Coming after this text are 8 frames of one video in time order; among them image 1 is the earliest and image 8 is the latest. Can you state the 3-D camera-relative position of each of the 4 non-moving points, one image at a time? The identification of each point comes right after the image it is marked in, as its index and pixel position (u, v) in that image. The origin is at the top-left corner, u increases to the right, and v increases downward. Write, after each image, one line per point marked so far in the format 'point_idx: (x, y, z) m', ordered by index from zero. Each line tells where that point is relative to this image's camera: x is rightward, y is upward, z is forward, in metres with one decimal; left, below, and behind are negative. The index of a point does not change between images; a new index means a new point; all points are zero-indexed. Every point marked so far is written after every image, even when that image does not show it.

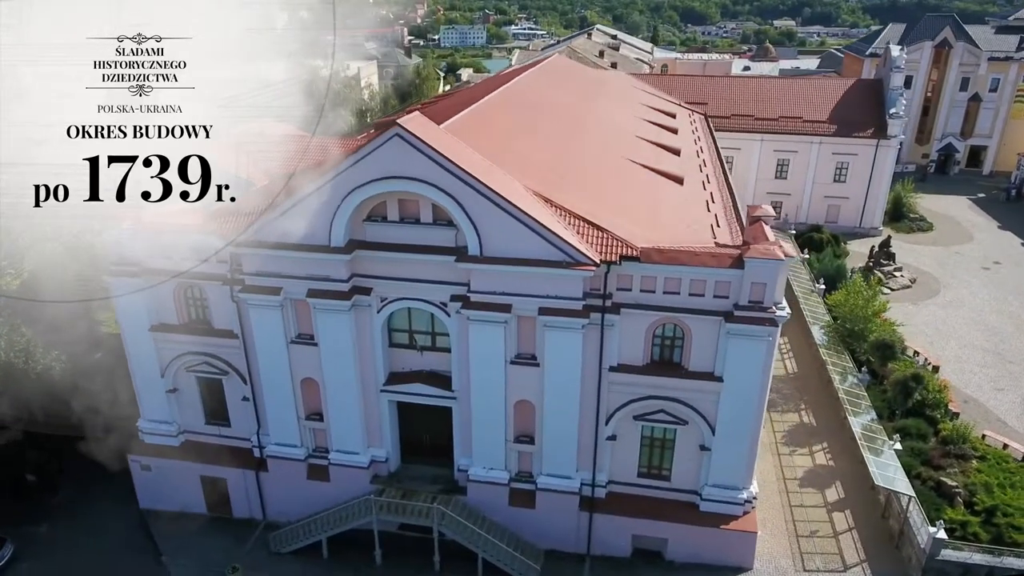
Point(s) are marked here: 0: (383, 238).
0: (-3.5, +1.3, +18.8) m
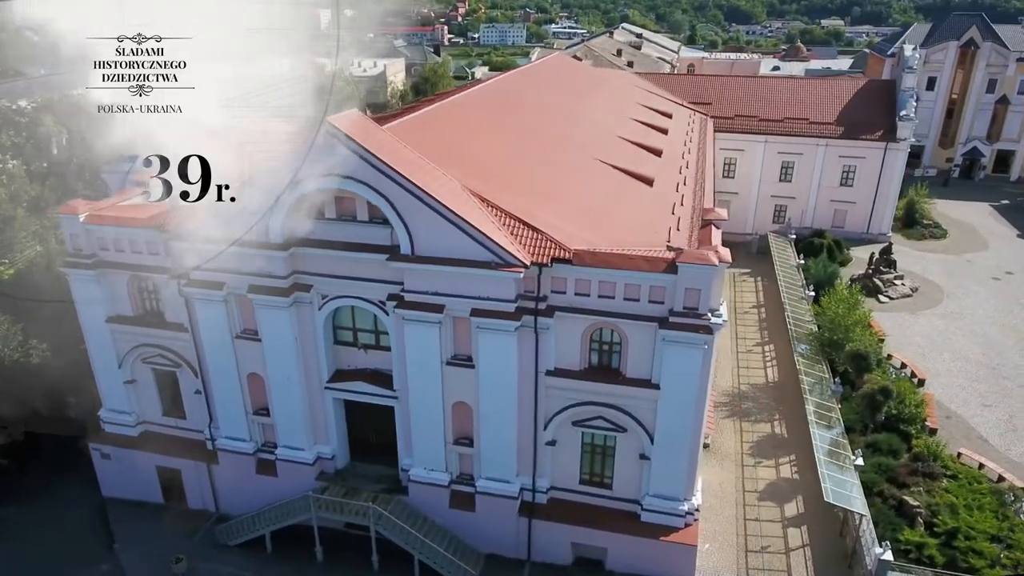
0: (-5.2, +1.4, +18.8) m
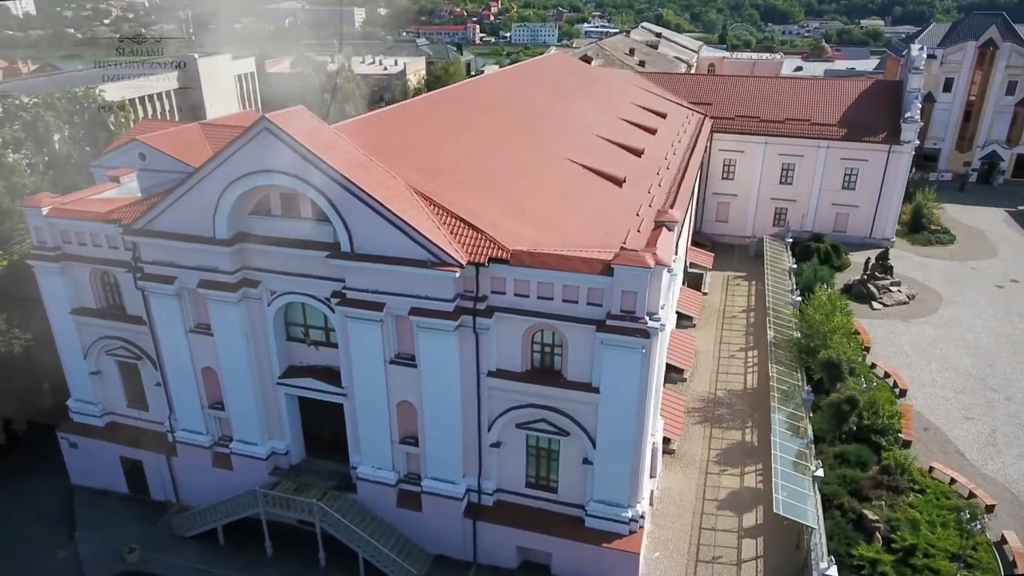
0: (-6.6, +1.5, +18.8) m
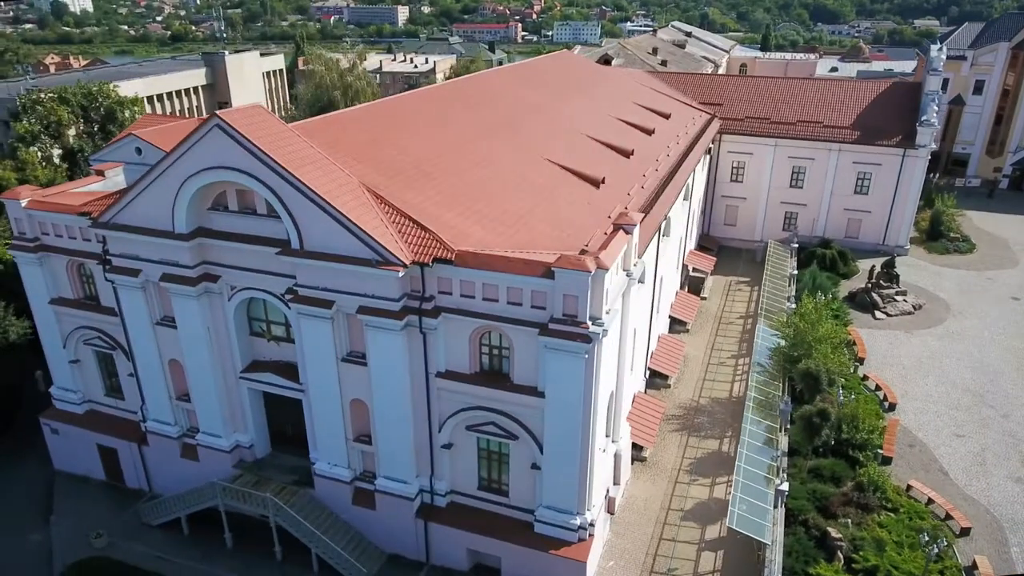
0: (-7.9, +1.7, +19.0) m
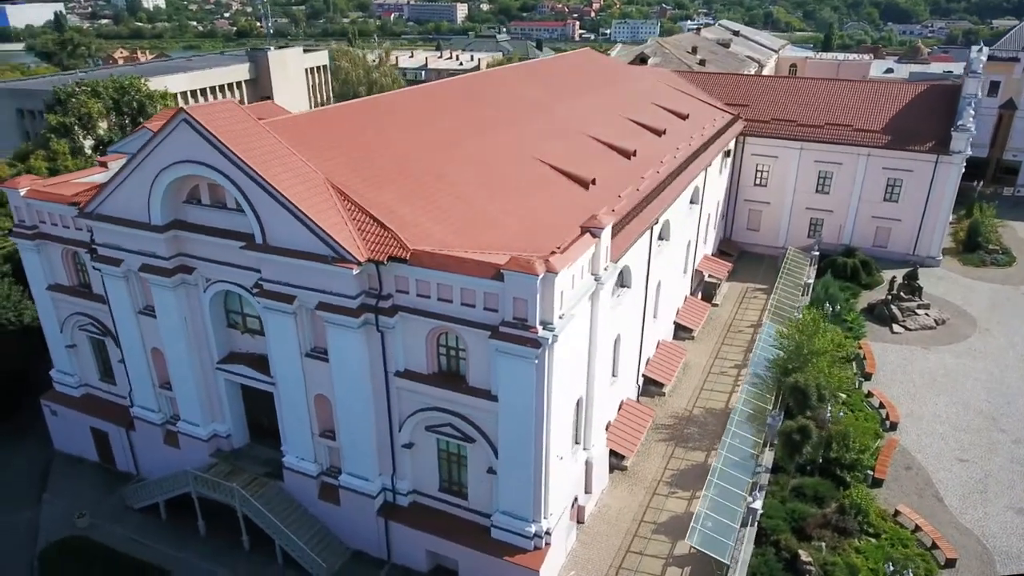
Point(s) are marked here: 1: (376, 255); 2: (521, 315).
0: (-8.7, +1.9, +19.3) m
1: (-3.3, +0.8, +16.9) m
2: (+0.2, -0.6, +15.9) m
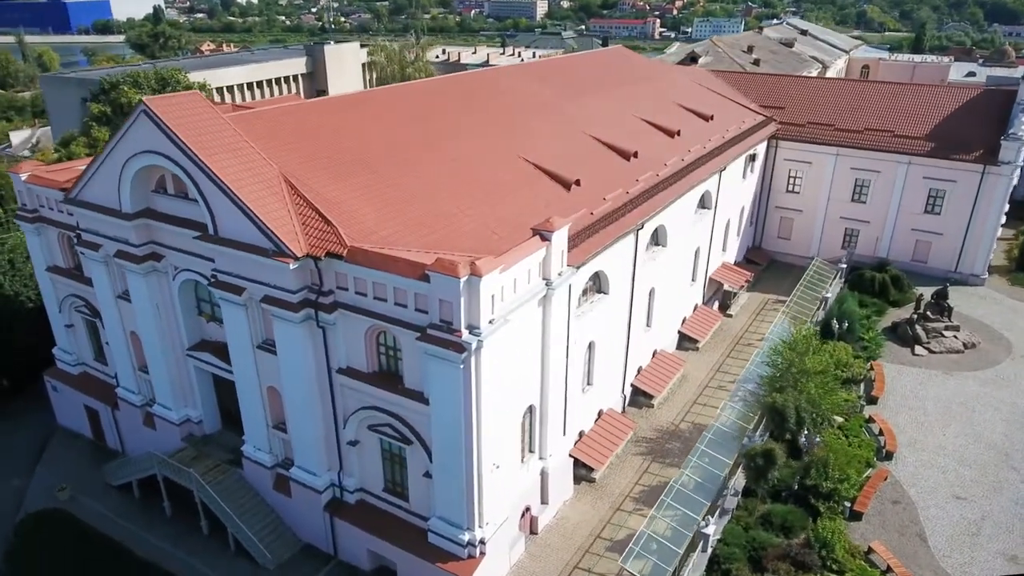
0: (-9.9, +2.2, +19.7) m
1: (-4.8, +0.9, +16.8) m
2: (-1.4, -0.7, +15.5) m
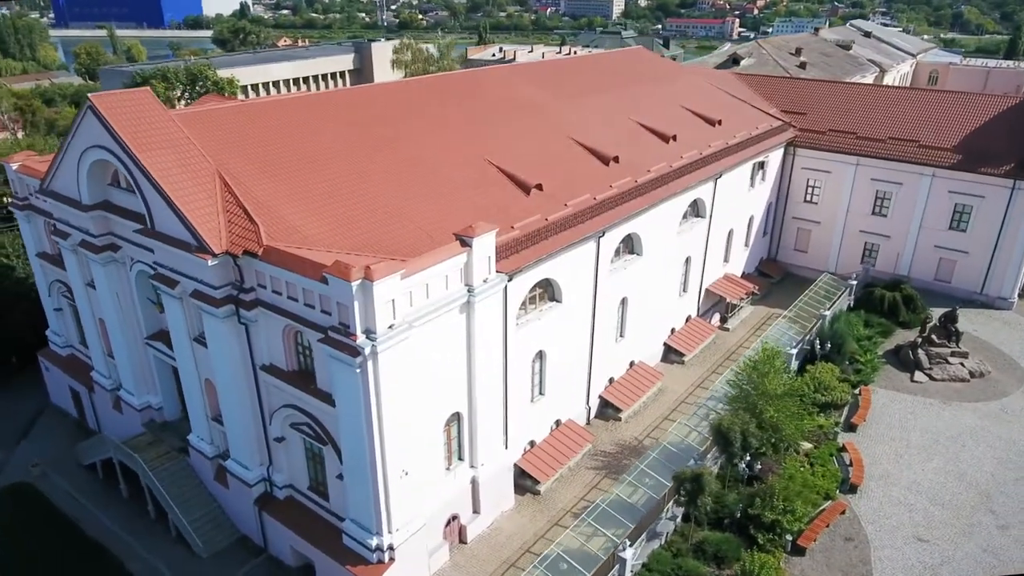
0: (-11.5, +2.5, +20.4) m
1: (-6.8, +1.0, +17.0) m
2: (-3.7, -0.7, +15.4) m
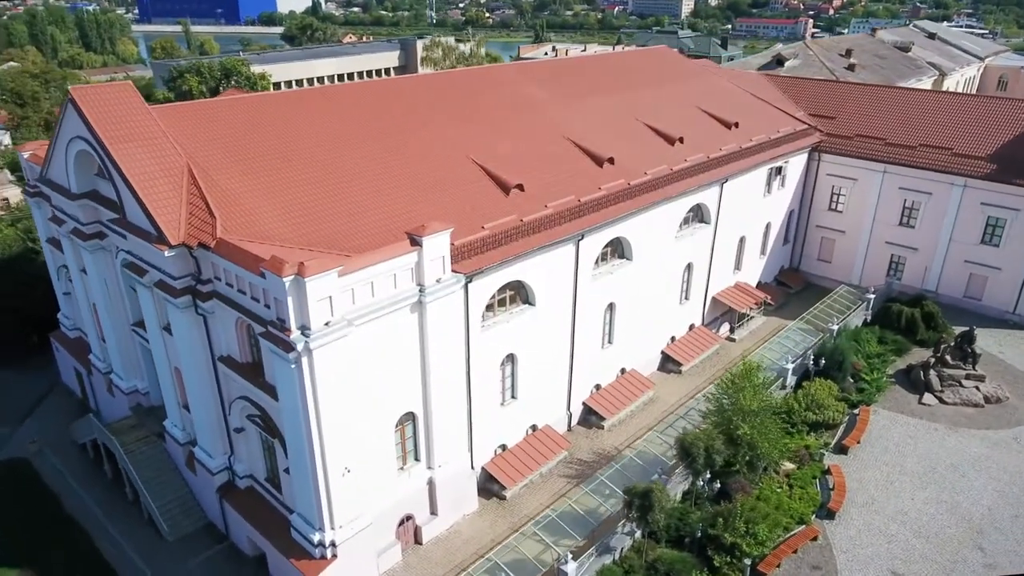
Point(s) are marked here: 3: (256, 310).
0: (-12.4, +2.9, +21.0) m
1: (-8.0, +1.2, +17.3) m
2: (-5.1, -0.6, +15.4) m
3: (-6.0, -0.5, +16.5) m
